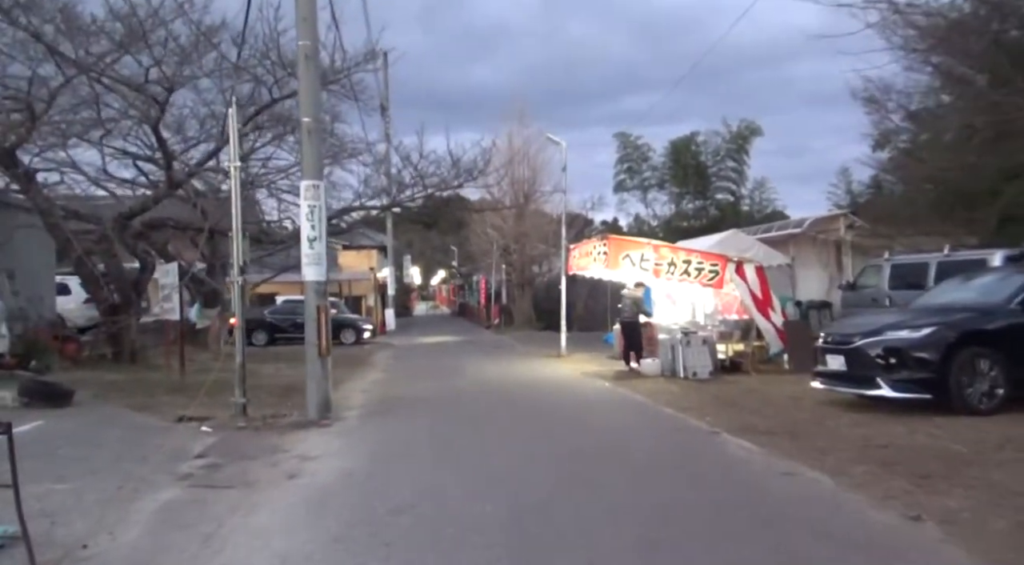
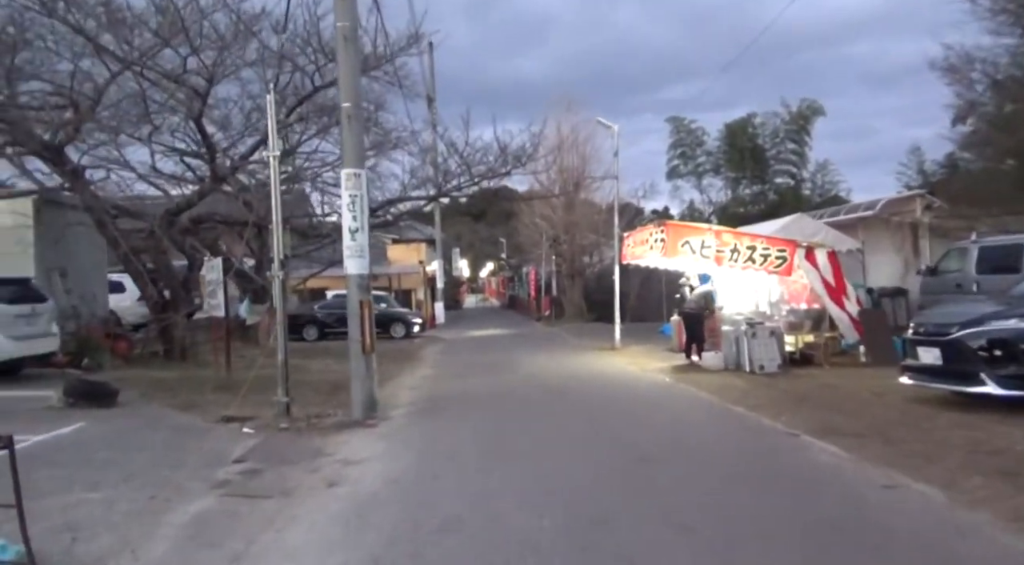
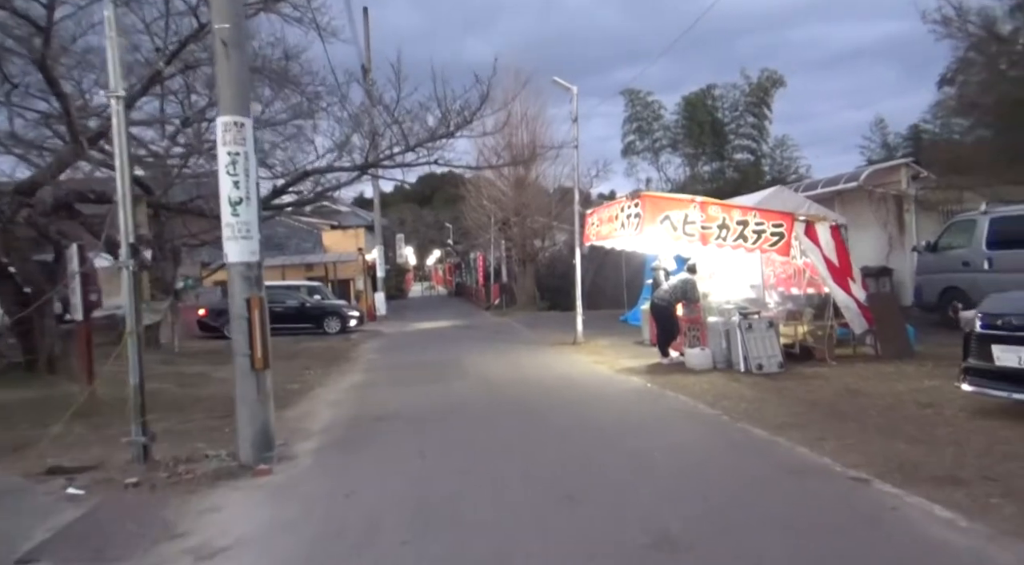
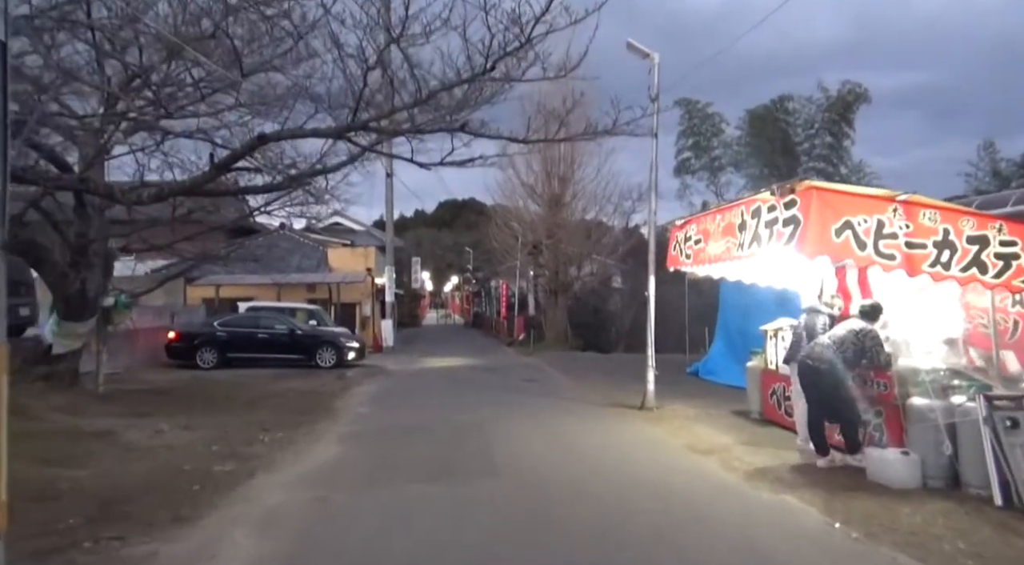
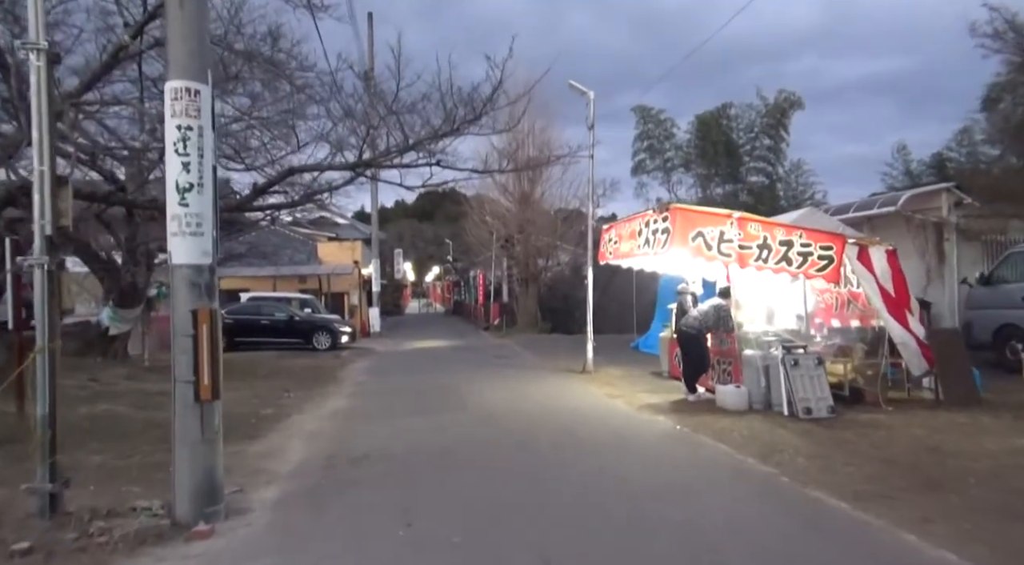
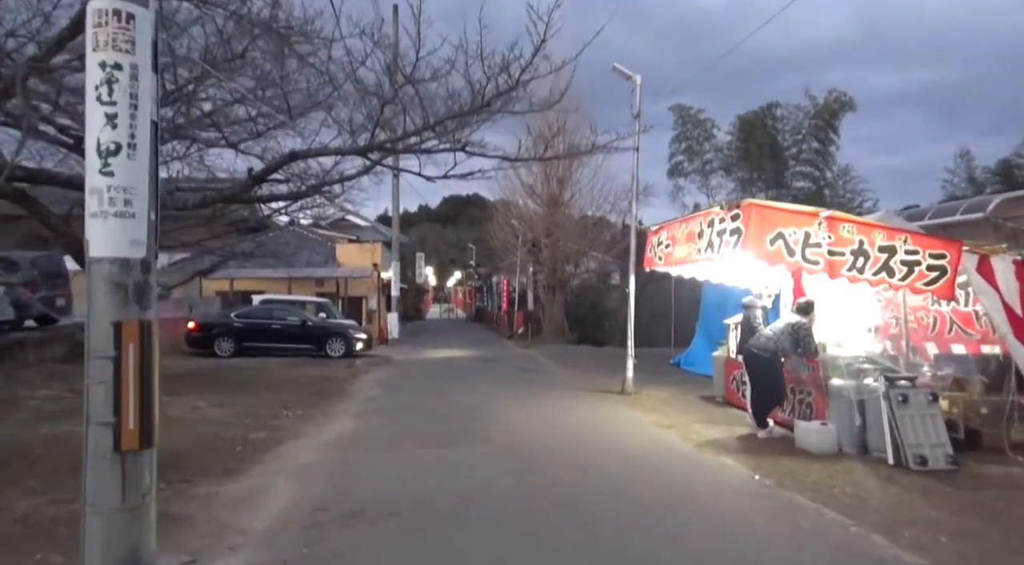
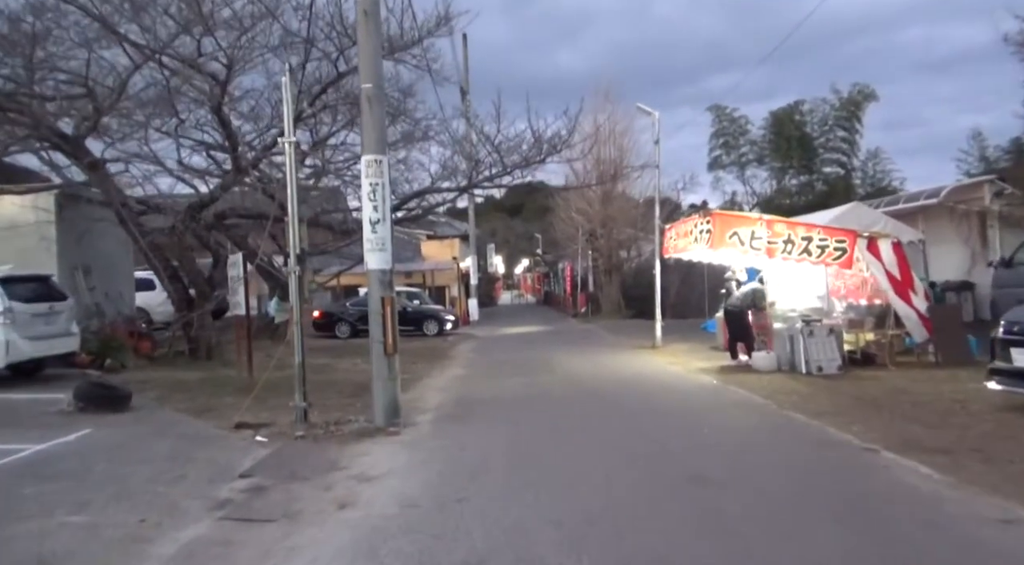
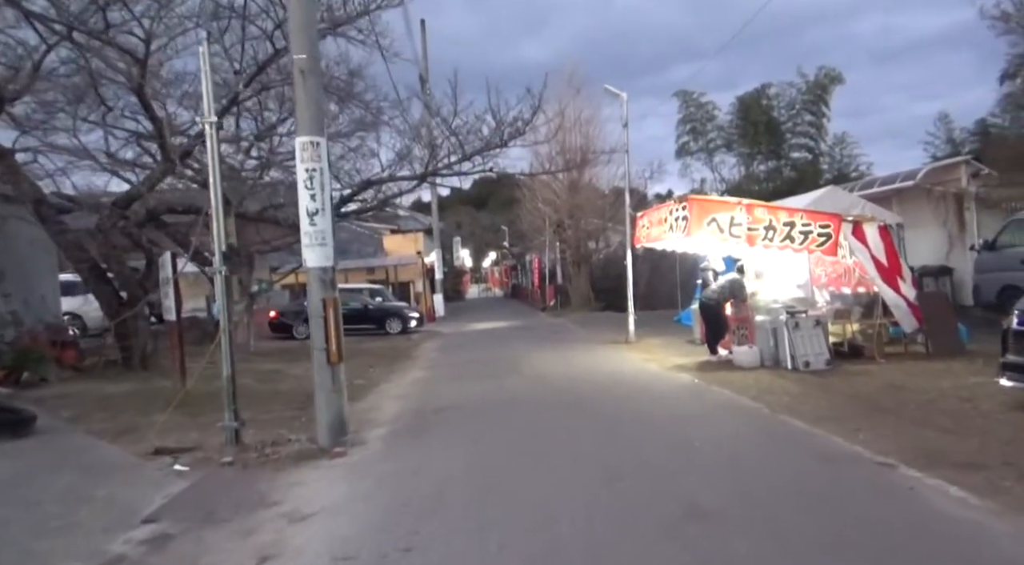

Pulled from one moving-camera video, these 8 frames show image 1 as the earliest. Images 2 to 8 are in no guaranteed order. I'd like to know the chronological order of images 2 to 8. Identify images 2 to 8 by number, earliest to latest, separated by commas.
2, 7, 8, 3, 5, 6, 4
